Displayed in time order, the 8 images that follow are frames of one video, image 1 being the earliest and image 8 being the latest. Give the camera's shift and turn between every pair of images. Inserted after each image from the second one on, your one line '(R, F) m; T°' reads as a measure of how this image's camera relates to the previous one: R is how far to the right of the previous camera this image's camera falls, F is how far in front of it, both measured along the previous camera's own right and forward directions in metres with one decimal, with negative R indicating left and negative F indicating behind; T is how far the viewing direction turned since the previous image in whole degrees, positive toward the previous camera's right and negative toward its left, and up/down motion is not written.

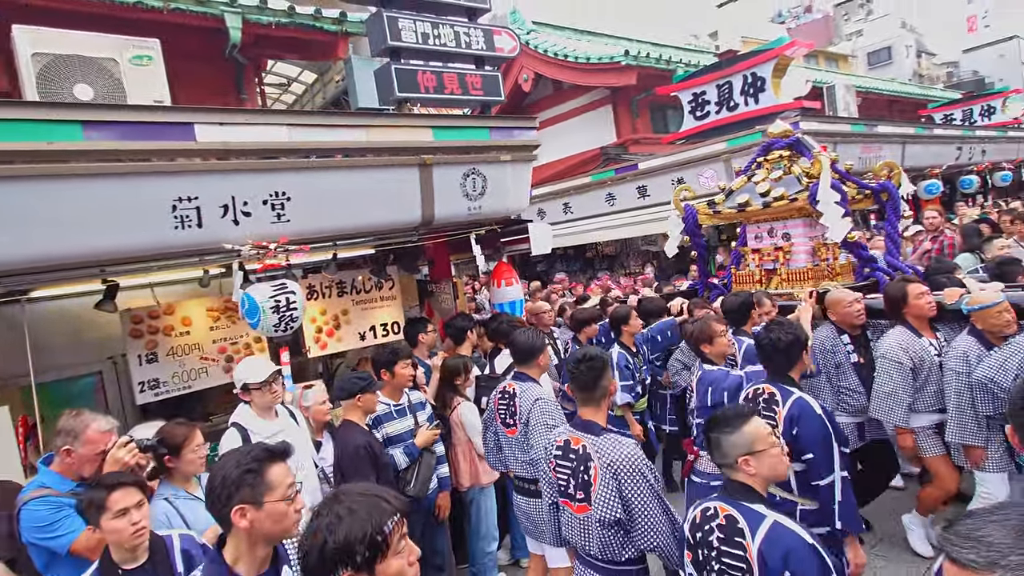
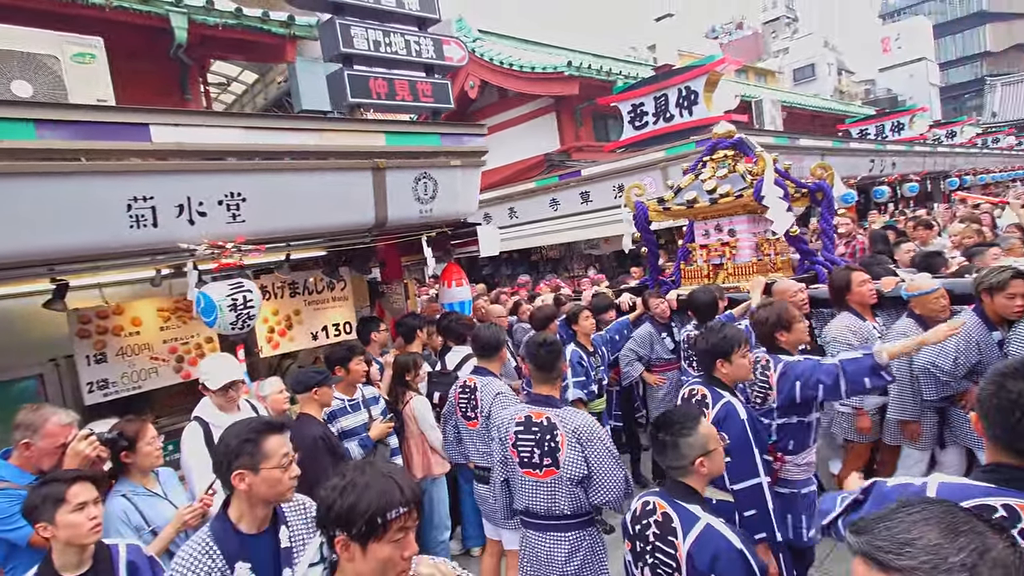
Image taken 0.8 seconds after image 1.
(-0.1, -0.3) m; +5°
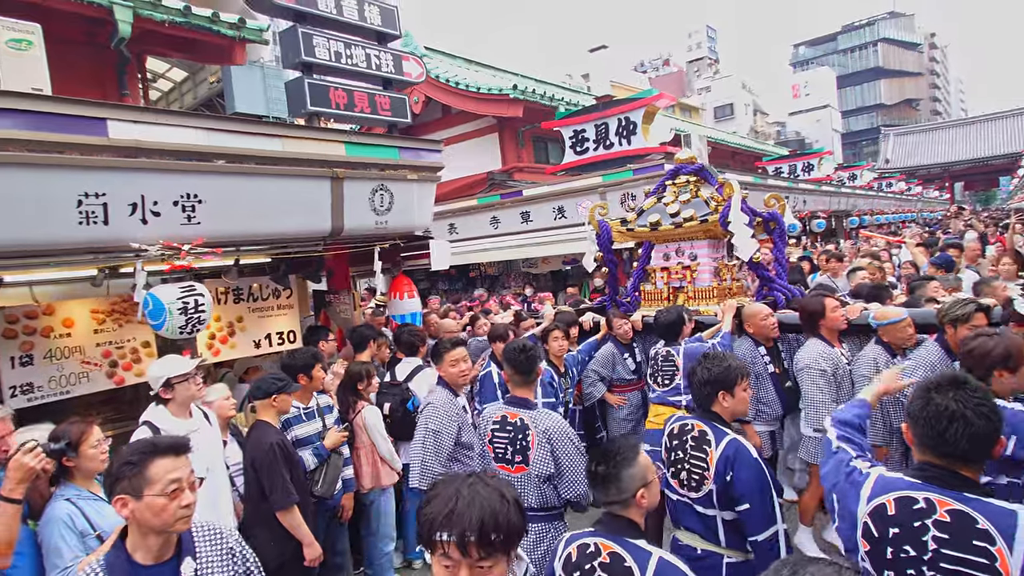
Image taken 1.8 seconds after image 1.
(-0.3, -0.1) m; +7°
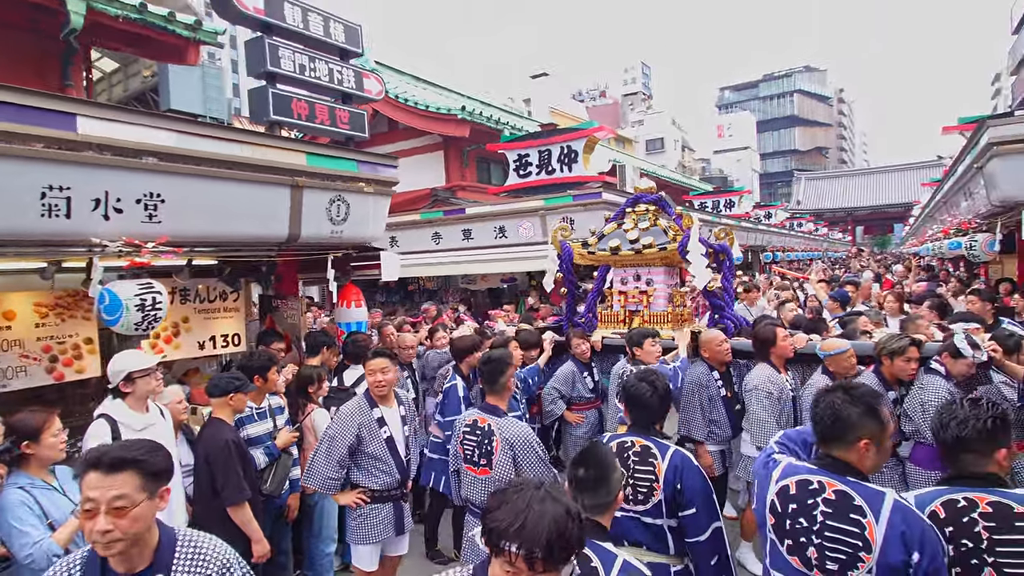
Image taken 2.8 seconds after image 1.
(-0.2, -0.3) m; +7°
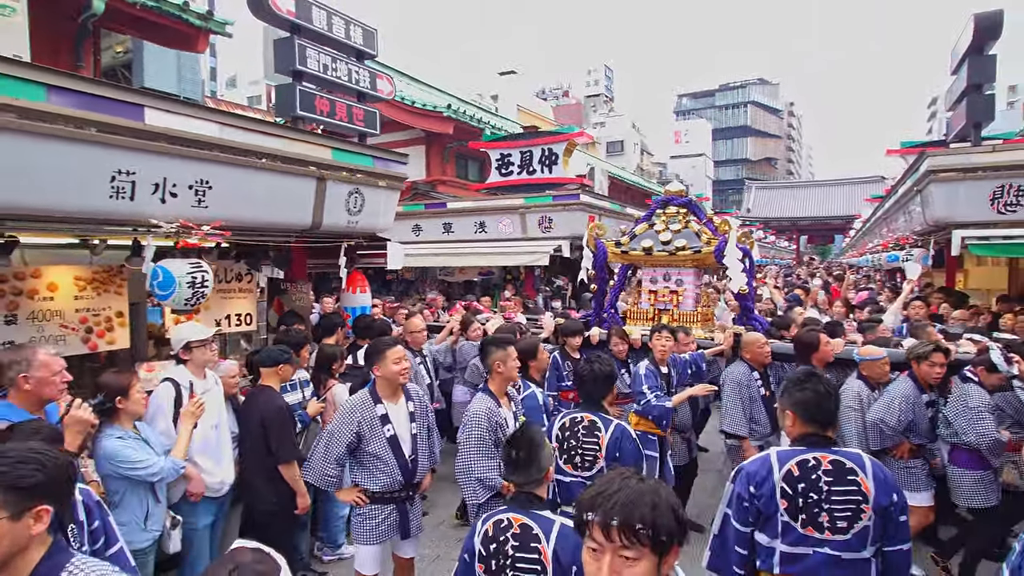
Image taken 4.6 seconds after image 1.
(-0.5, -0.6) m; +4°
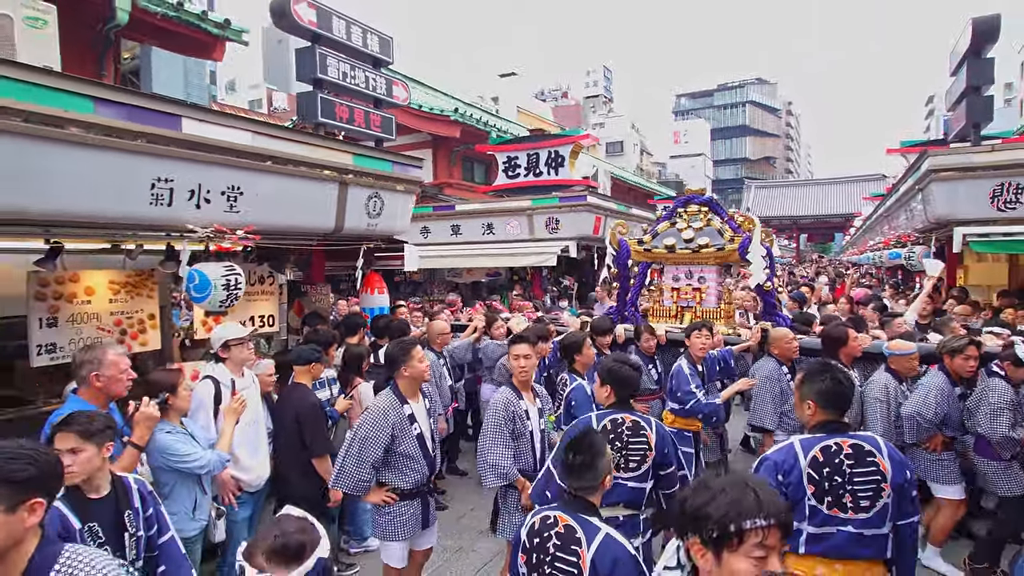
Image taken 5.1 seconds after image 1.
(-0.2, -0.2) m; 0°
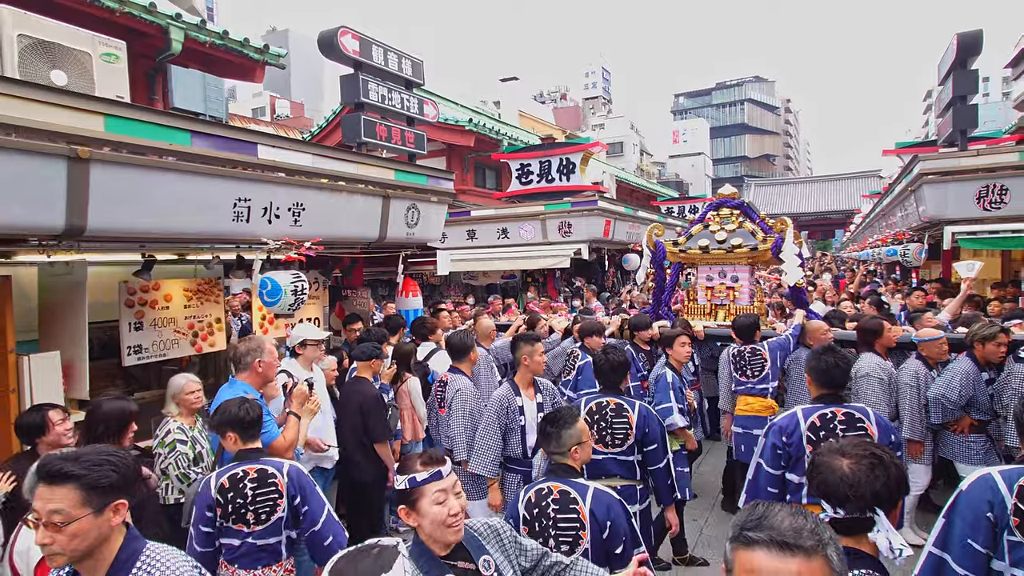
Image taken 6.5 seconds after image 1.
(-0.3, -0.7) m; 0°
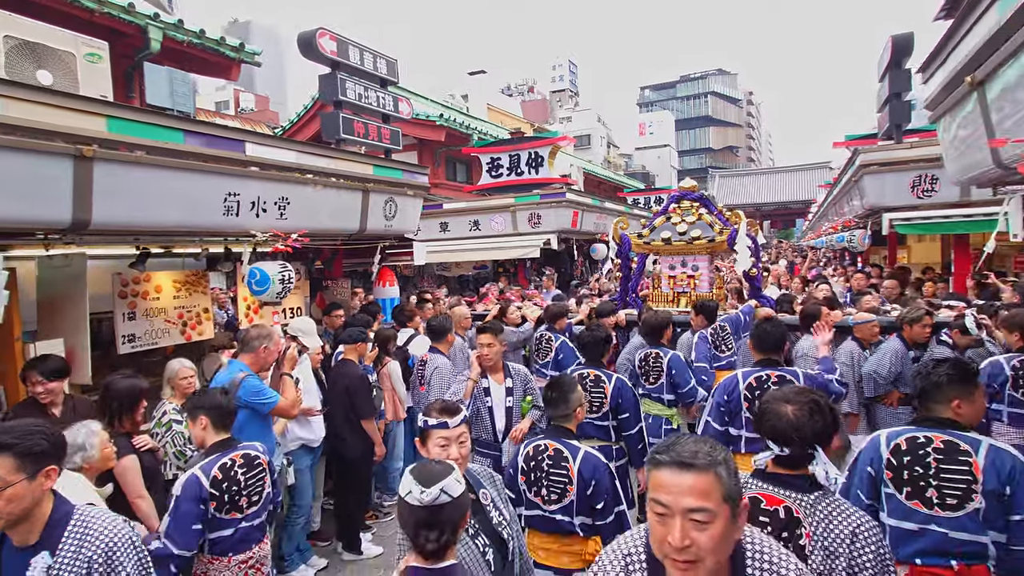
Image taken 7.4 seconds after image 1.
(0.0, -0.5) m; +3°
